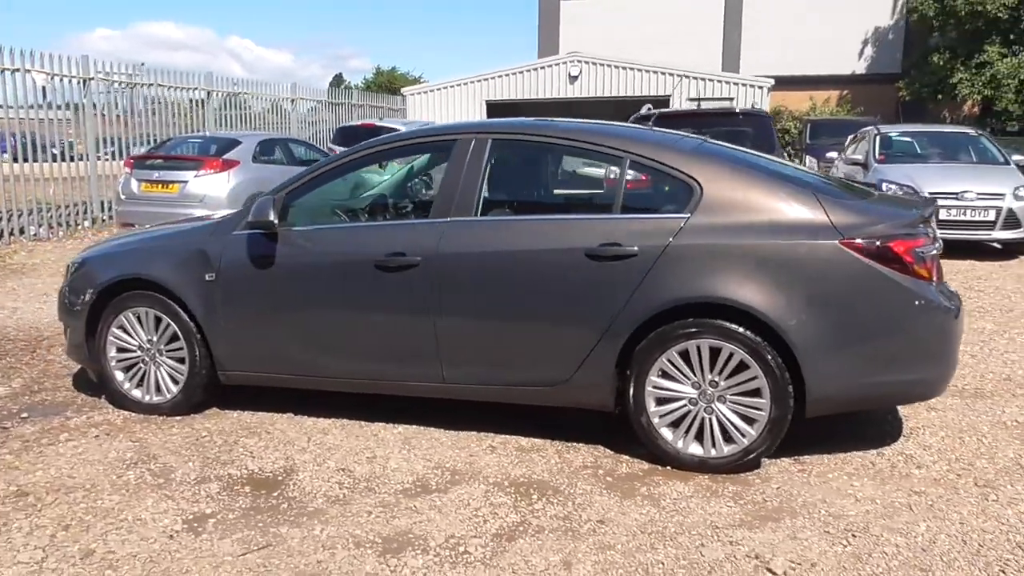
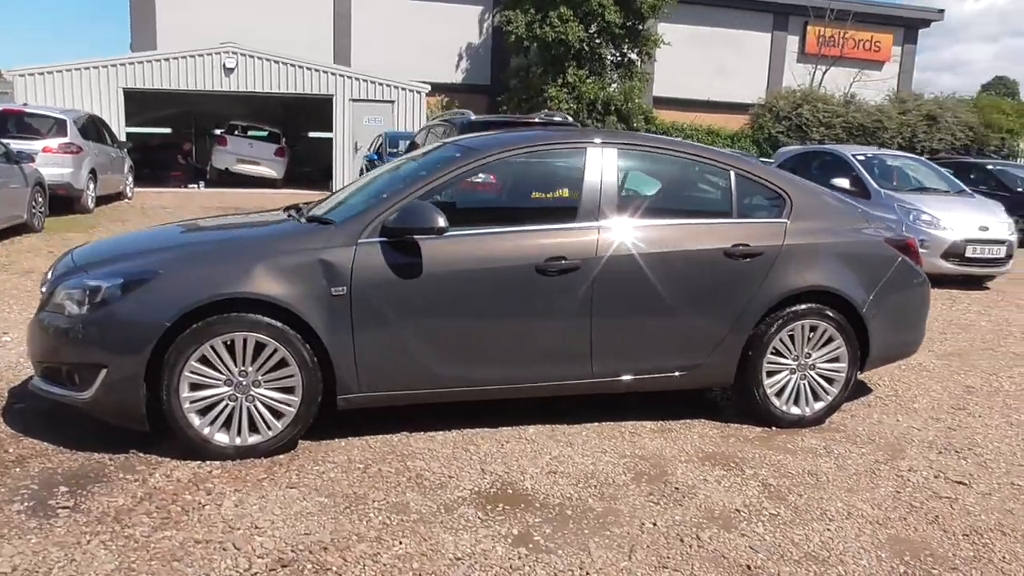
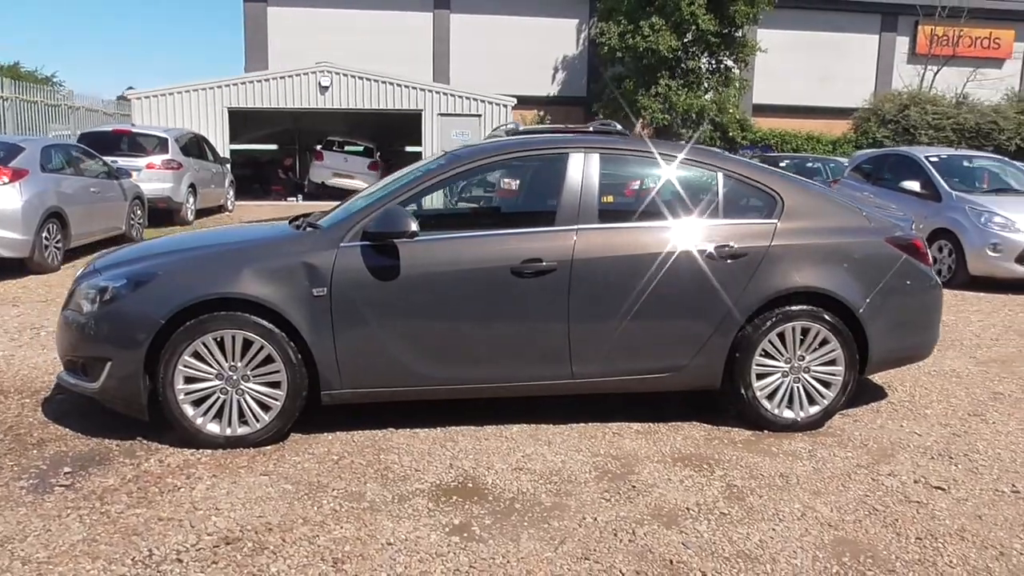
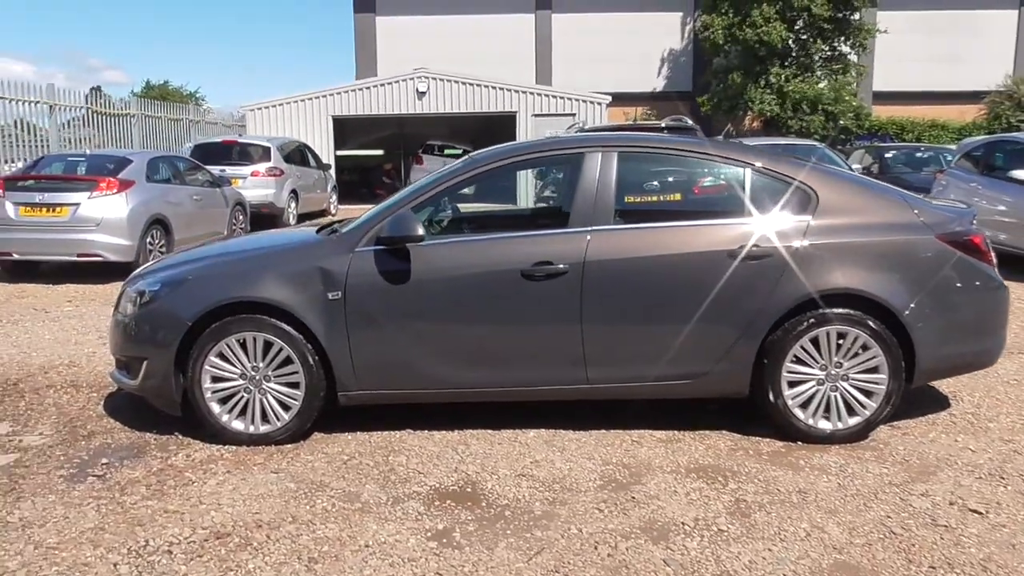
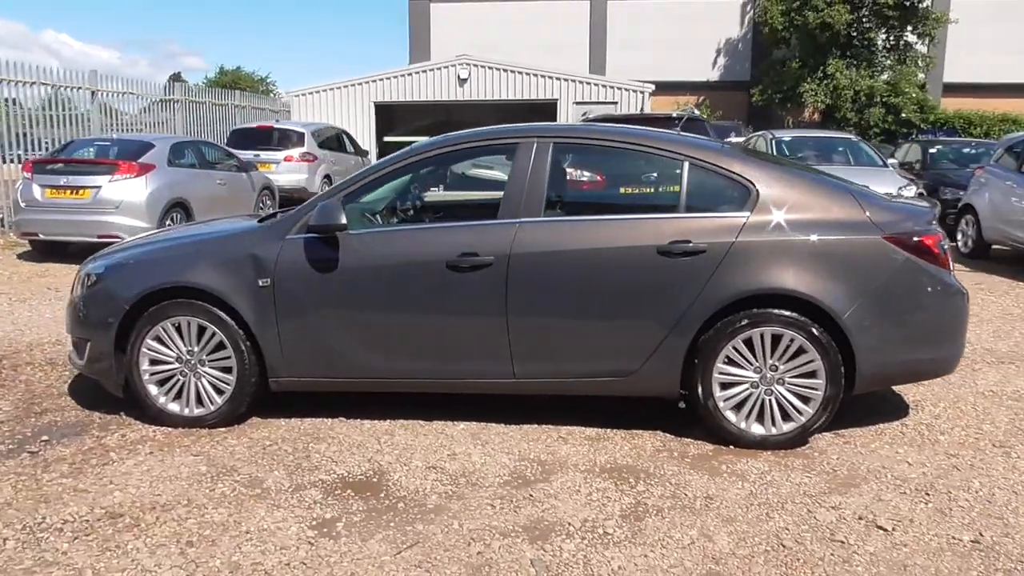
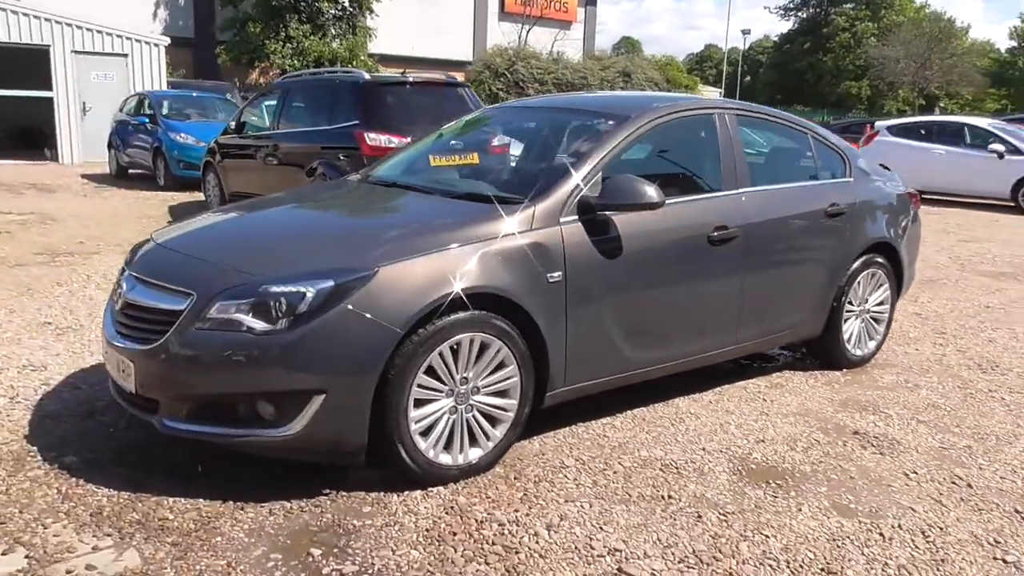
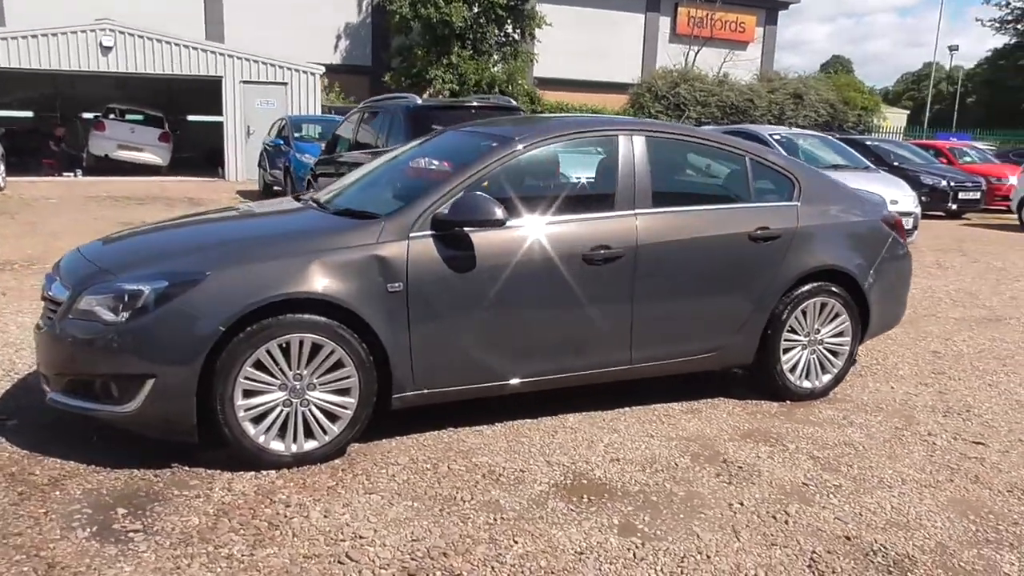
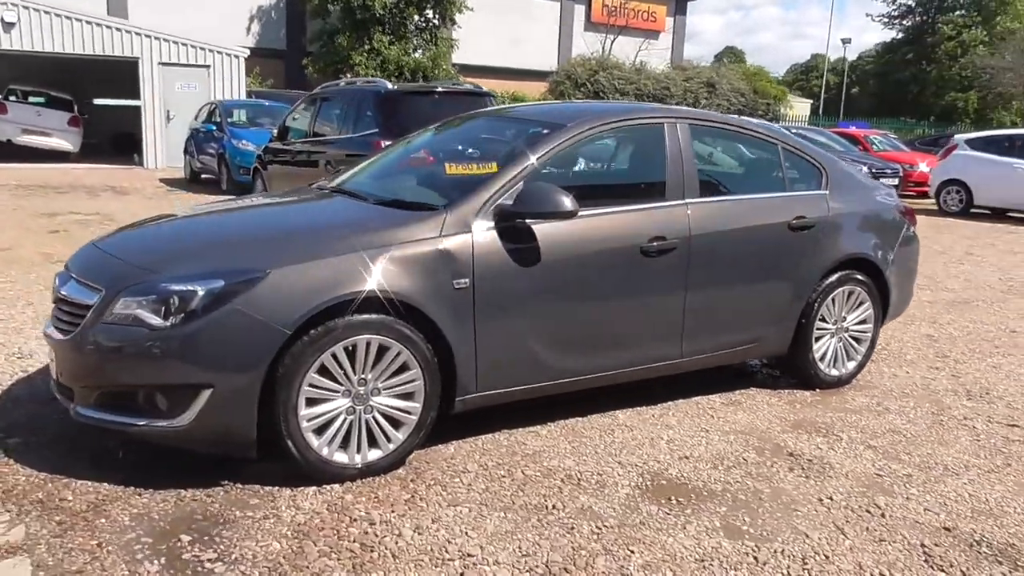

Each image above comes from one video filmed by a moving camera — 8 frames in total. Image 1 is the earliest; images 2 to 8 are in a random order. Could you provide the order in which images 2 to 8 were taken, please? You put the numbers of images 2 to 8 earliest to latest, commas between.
5, 4, 3, 2, 7, 8, 6
